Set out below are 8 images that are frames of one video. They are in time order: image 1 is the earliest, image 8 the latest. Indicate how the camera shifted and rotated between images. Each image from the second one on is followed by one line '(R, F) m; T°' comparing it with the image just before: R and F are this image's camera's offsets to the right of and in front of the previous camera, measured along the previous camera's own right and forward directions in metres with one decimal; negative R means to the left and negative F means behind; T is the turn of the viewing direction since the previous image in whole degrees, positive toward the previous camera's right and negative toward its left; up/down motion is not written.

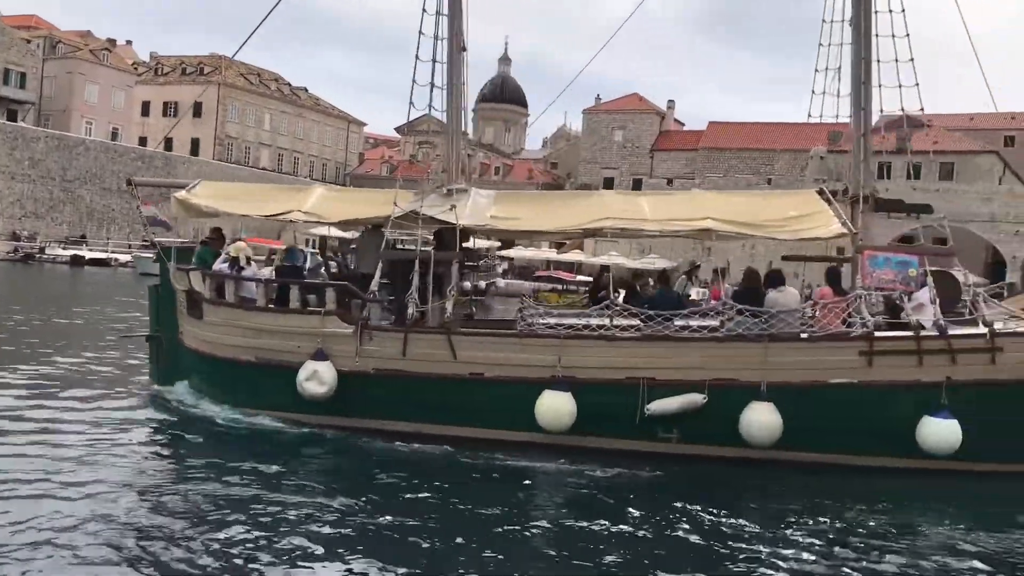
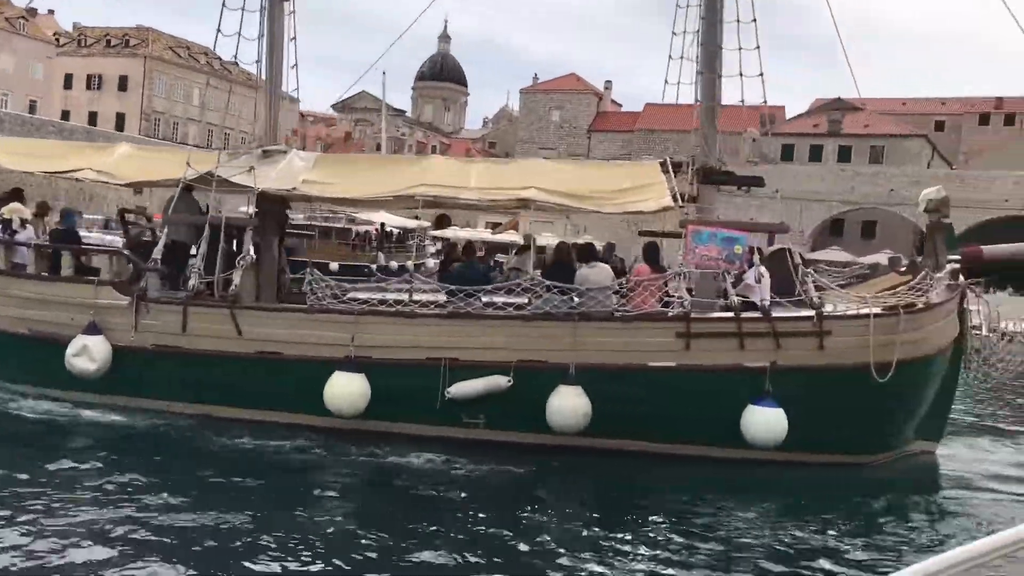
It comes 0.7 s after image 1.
(+0.6, +0.4) m; +3°
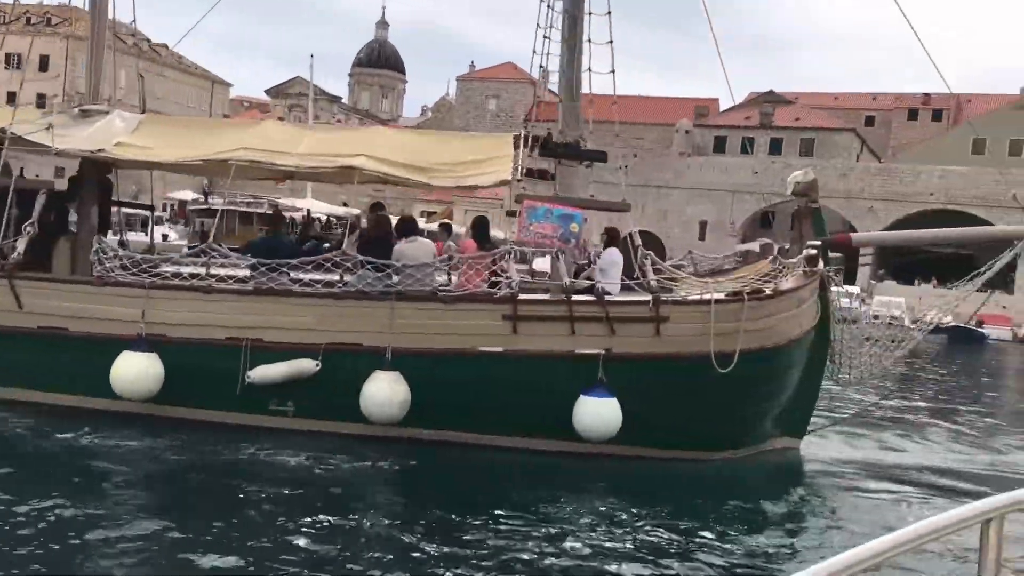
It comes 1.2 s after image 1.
(+0.5, +0.3) m; +3°
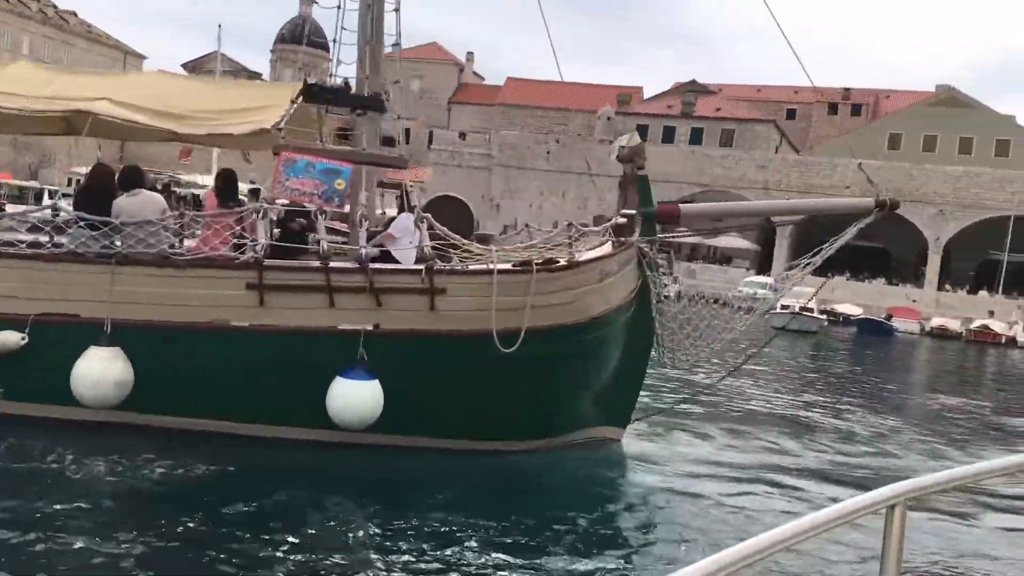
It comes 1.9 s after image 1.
(+0.6, +0.5) m; +4°
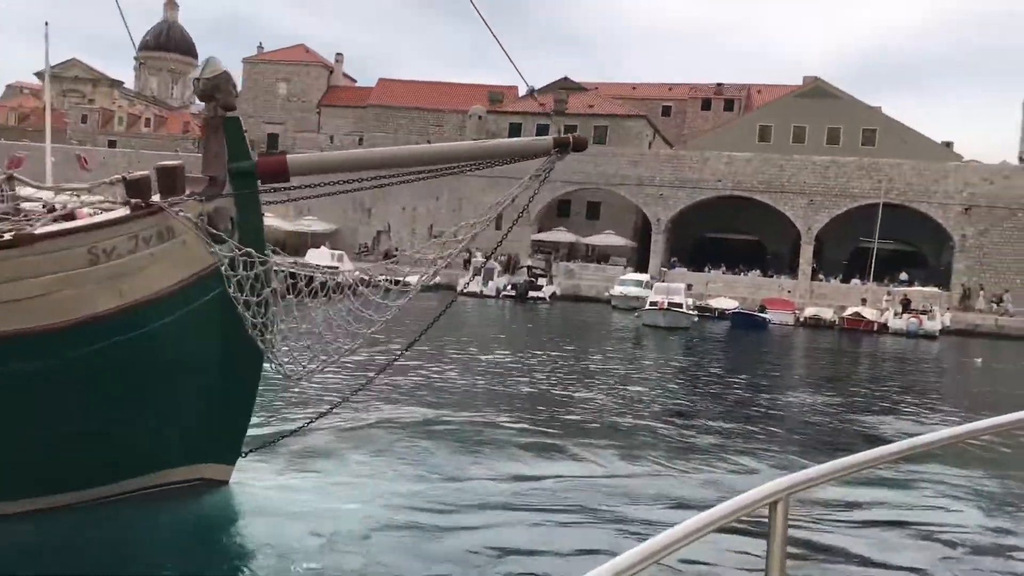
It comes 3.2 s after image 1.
(+1.0, +1.1) m; +6°
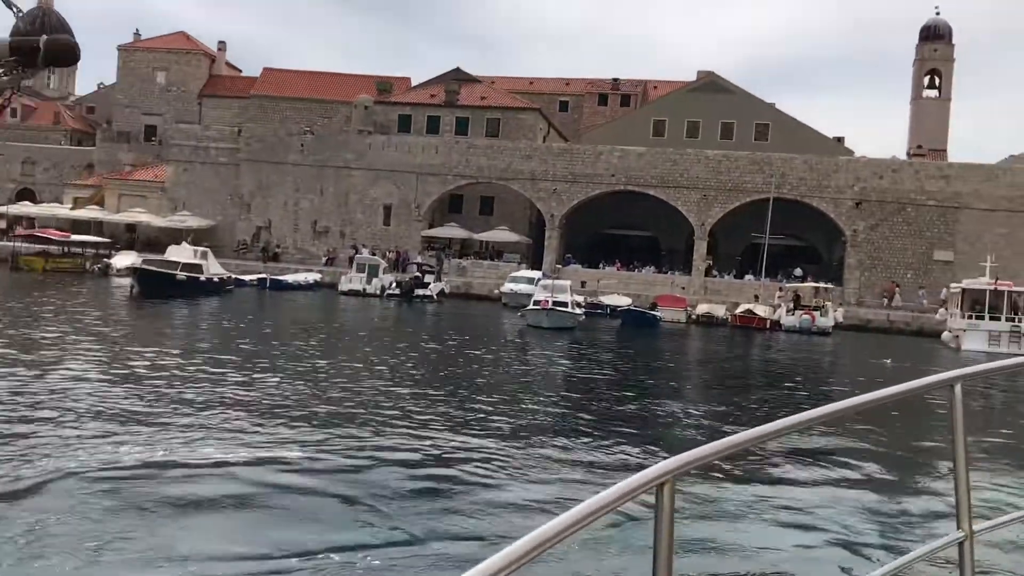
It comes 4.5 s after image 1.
(+0.7, +1.3) m; +5°
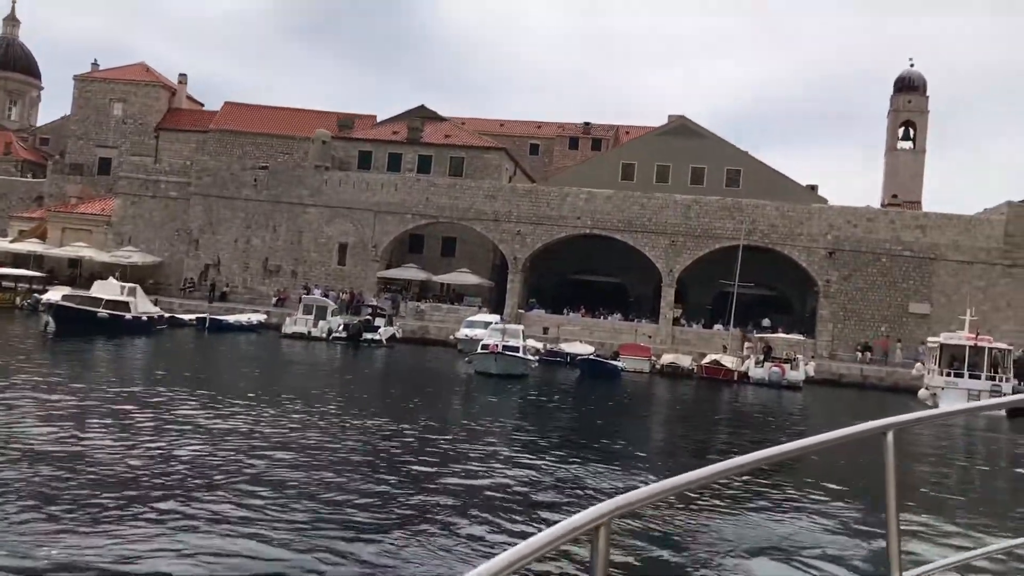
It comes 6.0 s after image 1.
(+0.5, +1.5) m; +1°
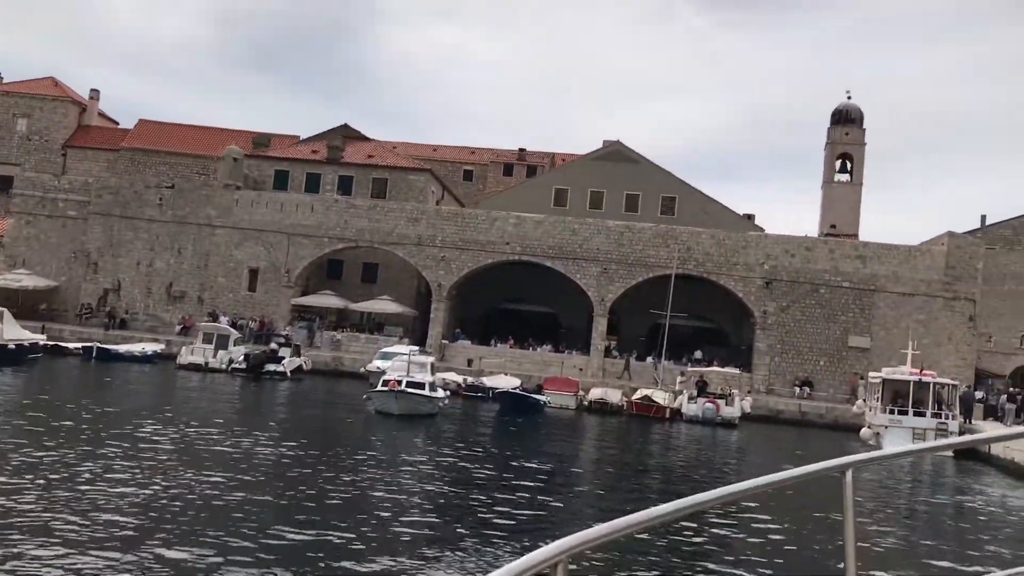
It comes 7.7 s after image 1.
(+0.6, +1.8) m; +3°
